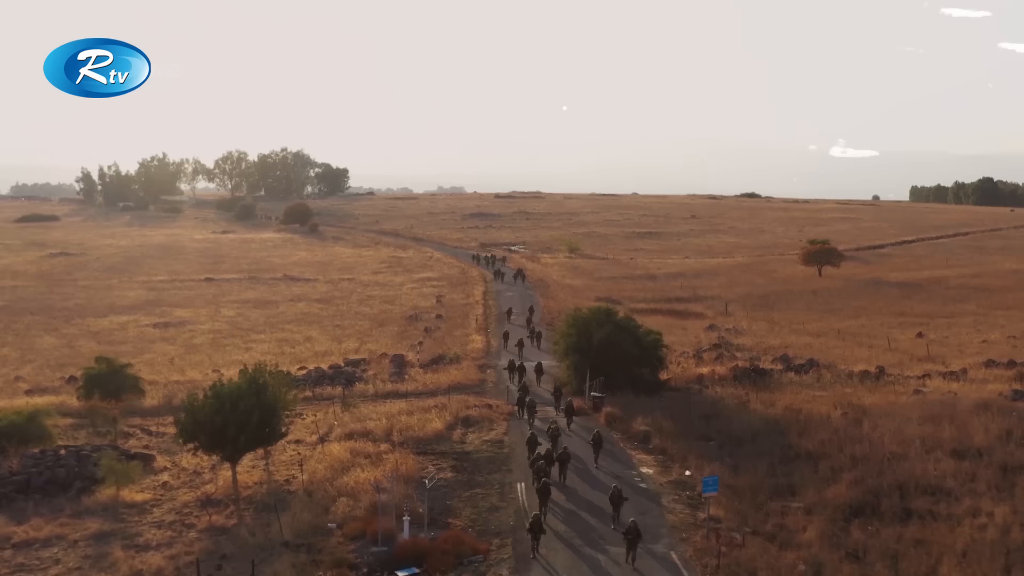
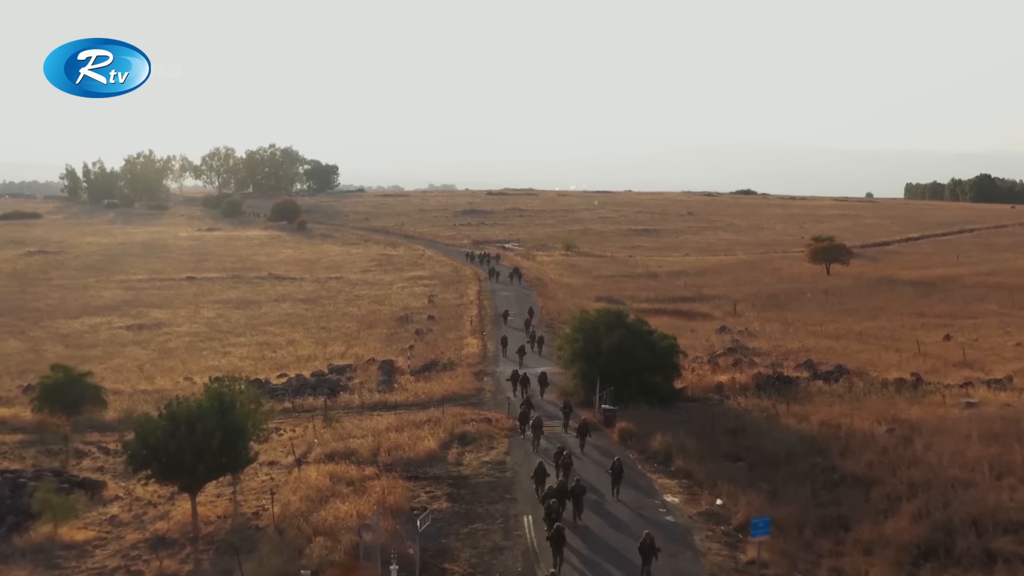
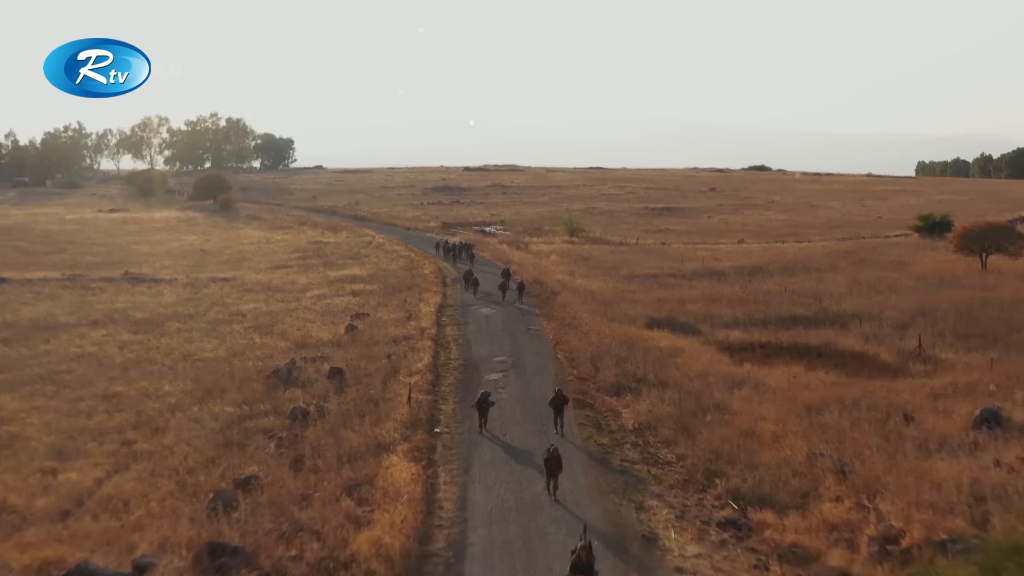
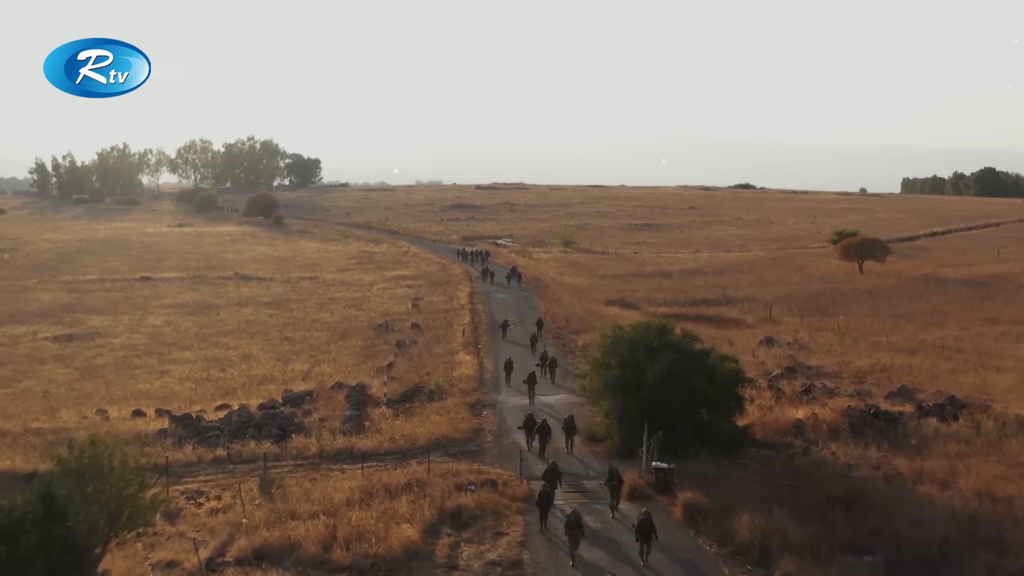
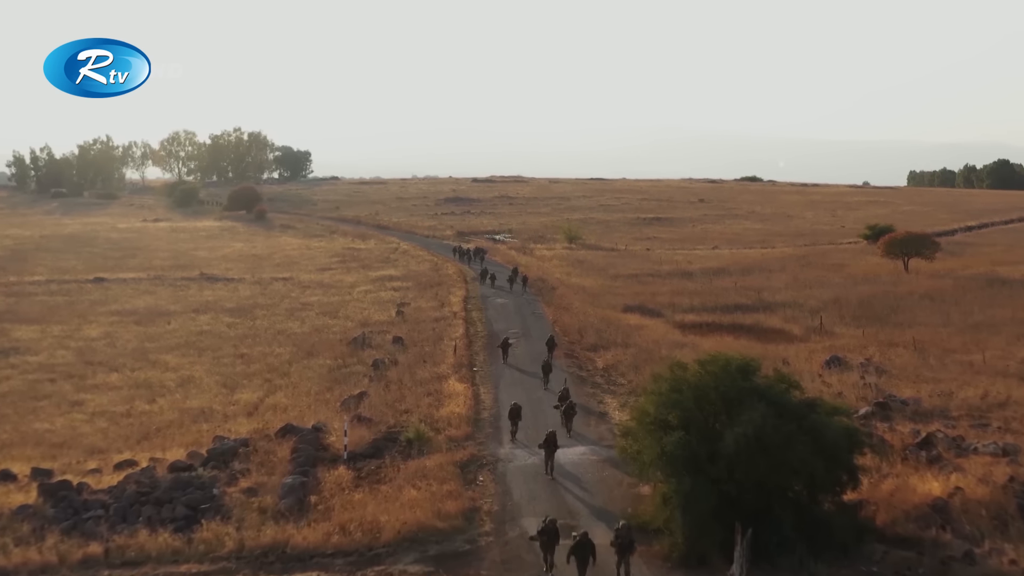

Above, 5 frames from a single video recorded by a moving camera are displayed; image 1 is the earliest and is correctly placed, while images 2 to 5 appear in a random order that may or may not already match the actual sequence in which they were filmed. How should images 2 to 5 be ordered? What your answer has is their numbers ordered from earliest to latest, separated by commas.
2, 4, 5, 3
